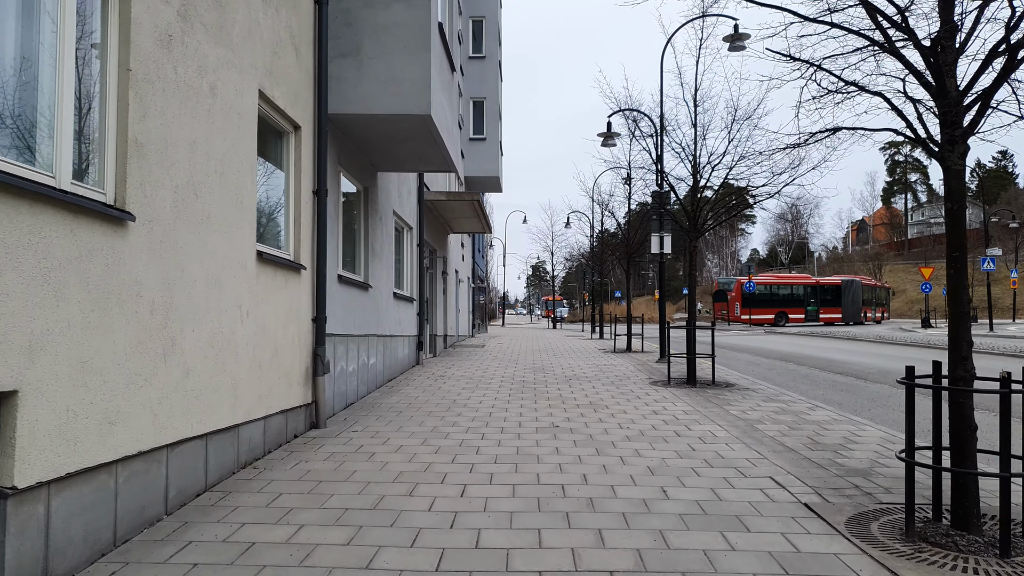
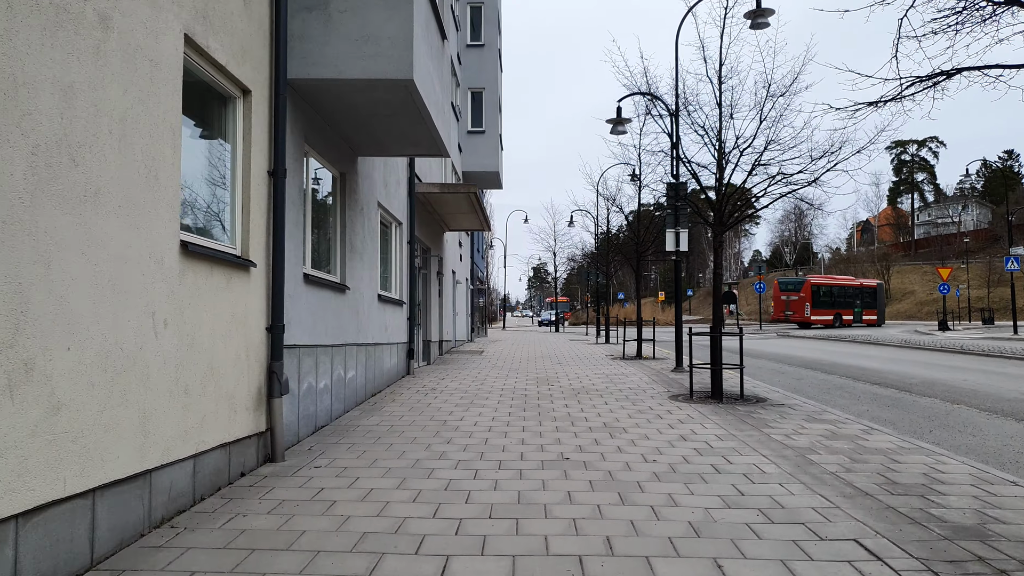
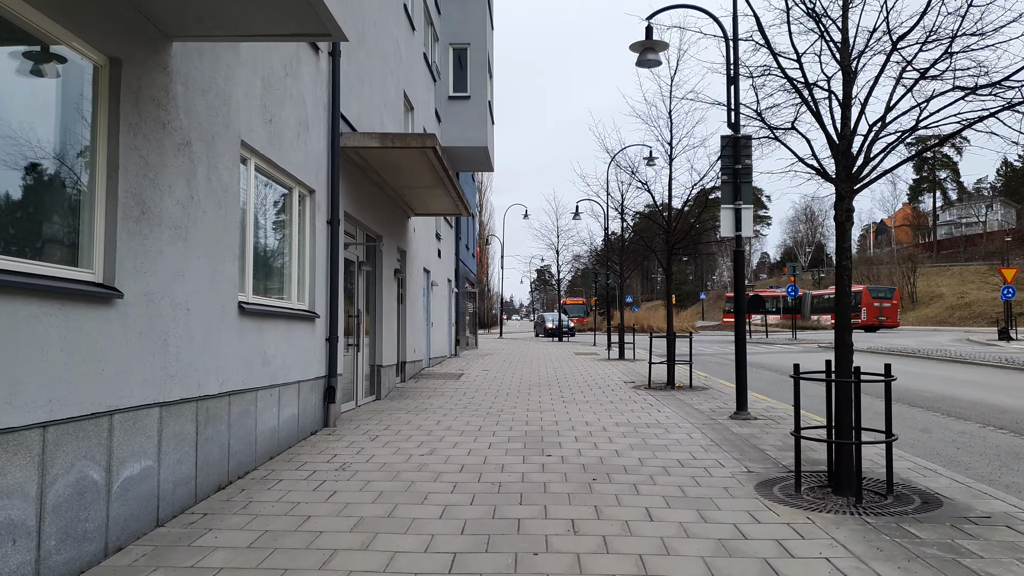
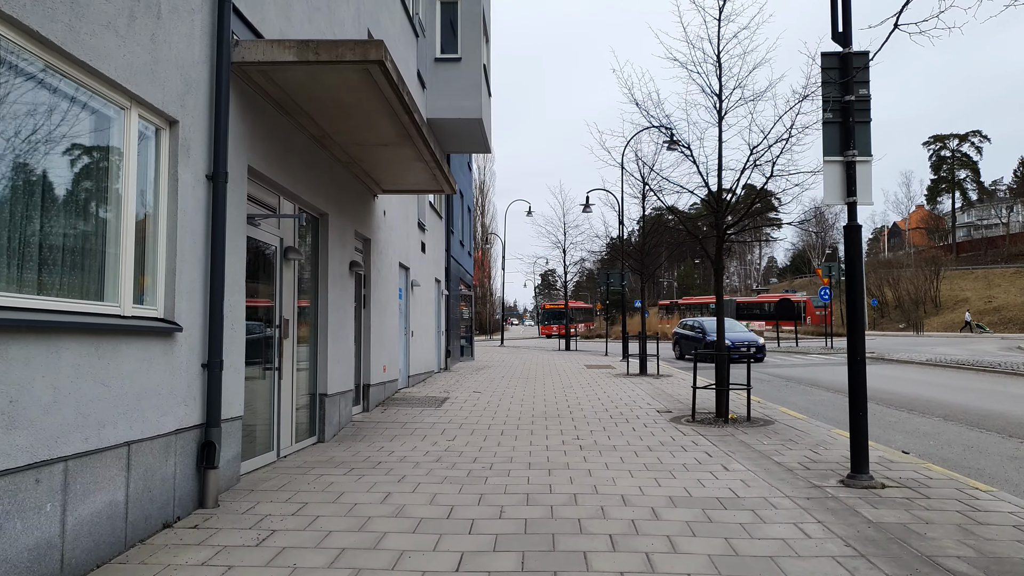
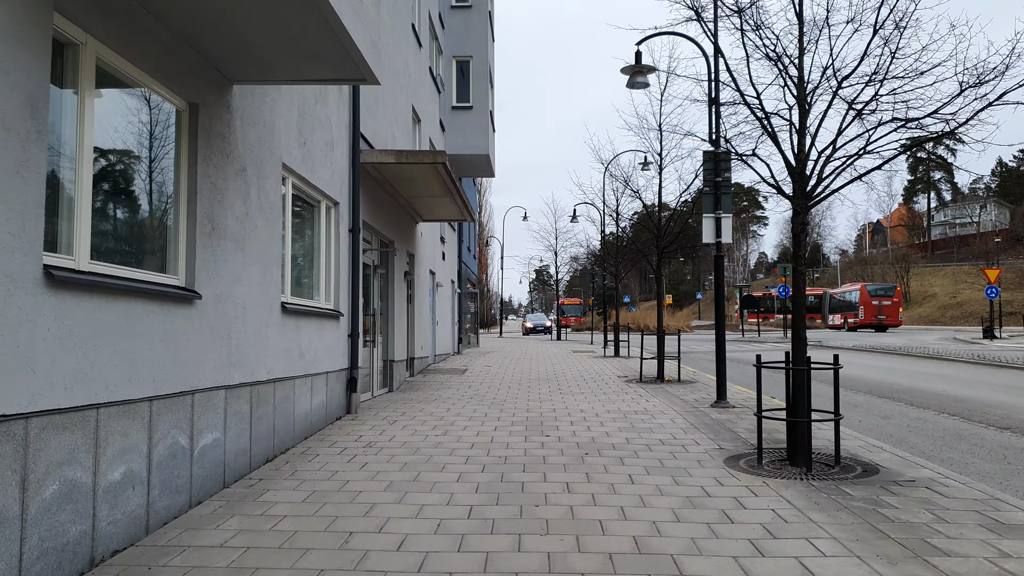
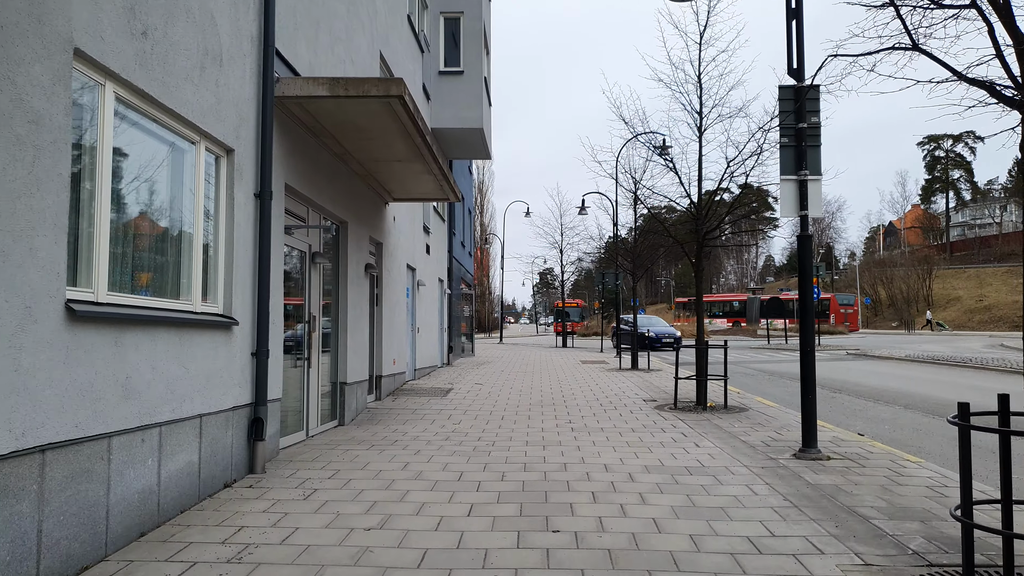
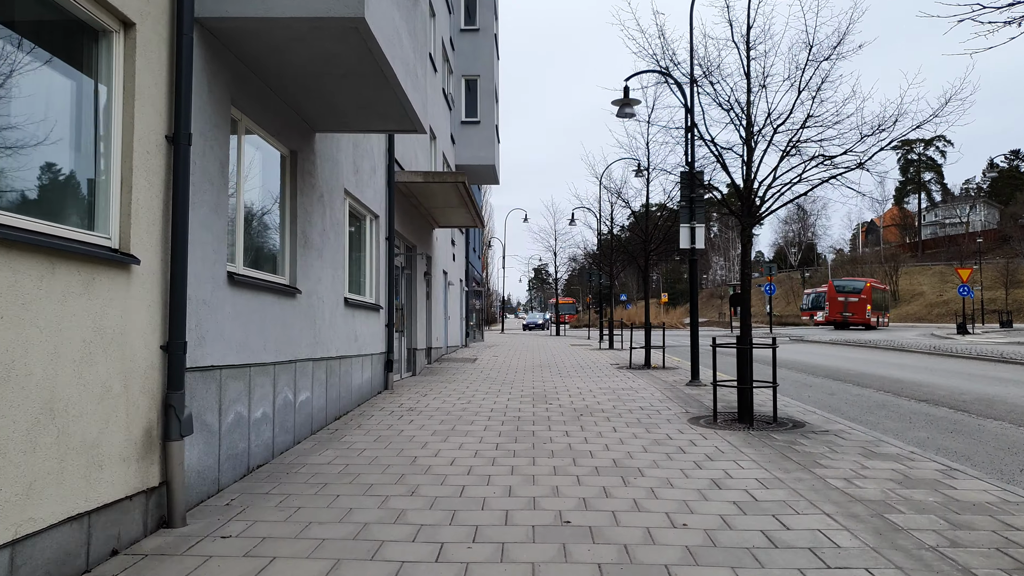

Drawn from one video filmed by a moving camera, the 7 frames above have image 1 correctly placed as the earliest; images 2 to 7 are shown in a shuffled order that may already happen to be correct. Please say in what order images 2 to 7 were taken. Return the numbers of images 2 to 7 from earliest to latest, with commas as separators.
2, 7, 5, 3, 6, 4
